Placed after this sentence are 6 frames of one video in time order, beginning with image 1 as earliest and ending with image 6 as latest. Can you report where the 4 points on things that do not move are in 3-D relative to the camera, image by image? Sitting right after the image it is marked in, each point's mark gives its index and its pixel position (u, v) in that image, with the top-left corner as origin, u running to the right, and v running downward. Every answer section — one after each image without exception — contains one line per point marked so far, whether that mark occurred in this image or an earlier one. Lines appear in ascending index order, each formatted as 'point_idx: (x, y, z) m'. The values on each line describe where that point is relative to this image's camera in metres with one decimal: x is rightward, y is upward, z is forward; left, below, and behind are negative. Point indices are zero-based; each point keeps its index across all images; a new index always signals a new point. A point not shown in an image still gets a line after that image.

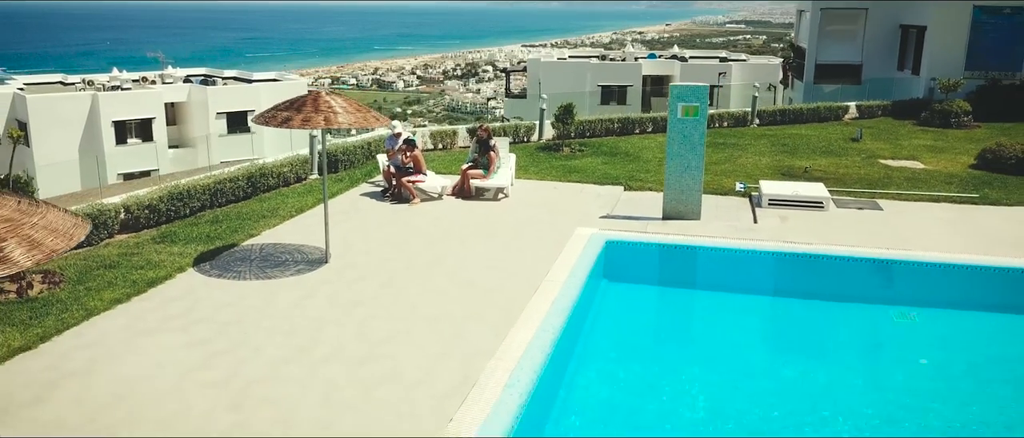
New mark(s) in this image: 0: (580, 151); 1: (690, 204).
0: (+1.5, +1.5, +16.9) m
1: (+2.6, +0.2, +11.9) m
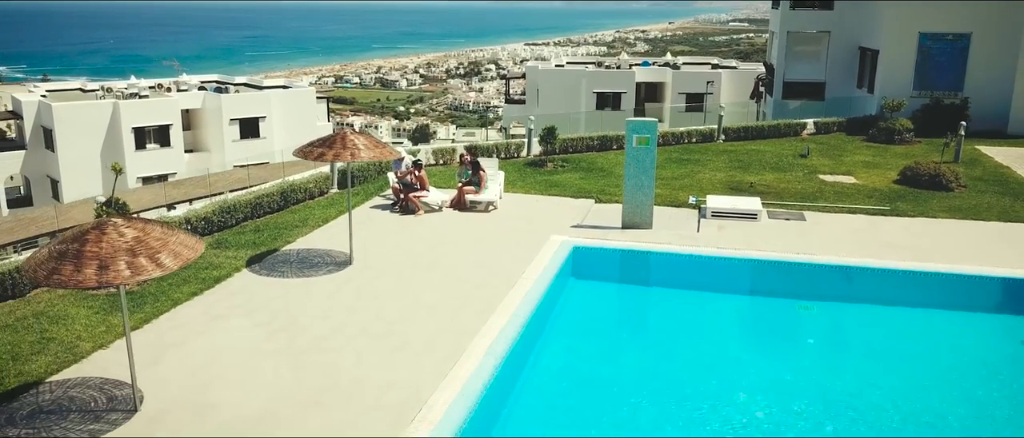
0: (+1.2, +1.3, +19.6) m
1: (+2.4, +0.1, +14.5) m
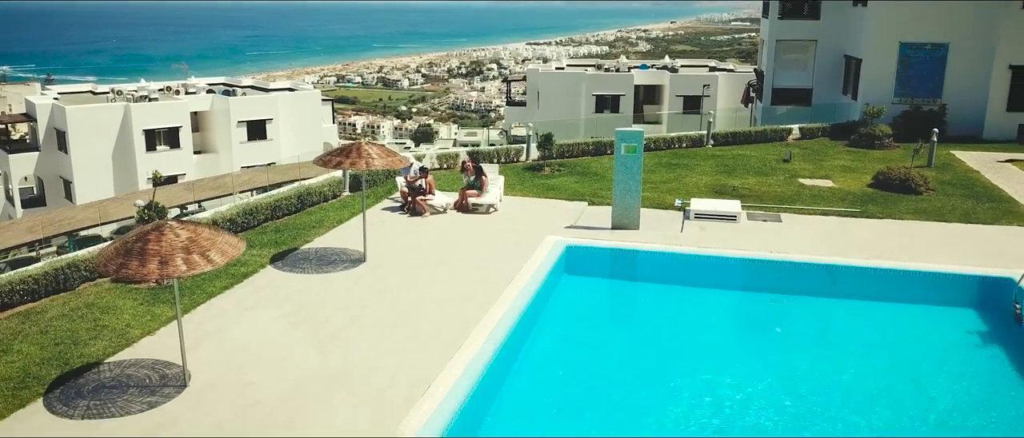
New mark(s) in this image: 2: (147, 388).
0: (+1.2, +1.3, +20.9) m
1: (+2.4, 0.0, +15.8) m
2: (-4.3, -2.0, +9.3) m
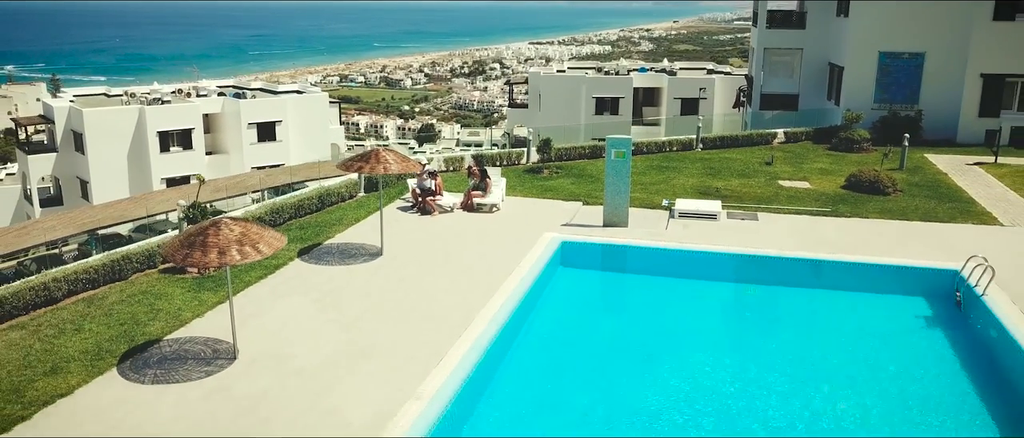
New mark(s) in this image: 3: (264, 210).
0: (+1.3, +1.3, +22.5) m
1: (+2.4, +0.1, +17.5) m
2: (-4.3, -1.9, +10.9) m
3: (-5.3, +0.2, +17.0) m
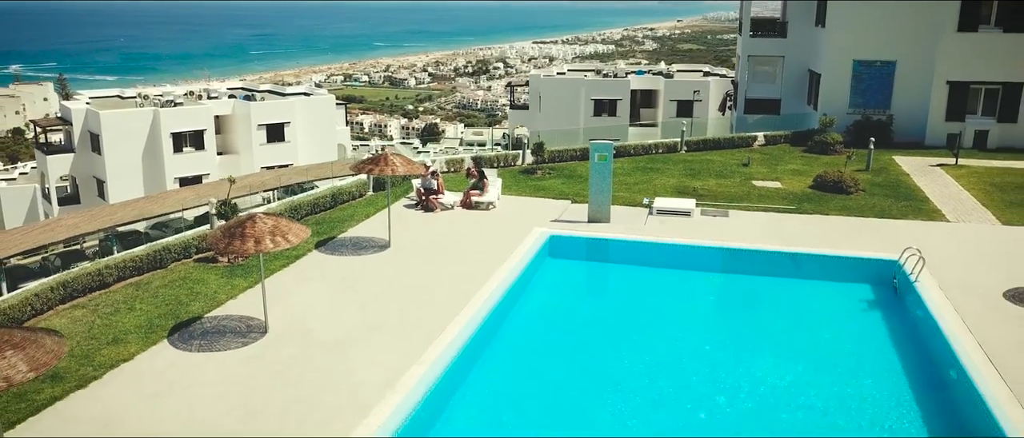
0: (+1.1, +1.4, +24.5) m
1: (+2.3, +0.2, +19.4) m
2: (-4.5, -1.9, +12.9) m
3: (-5.5, +0.3, +18.9) m
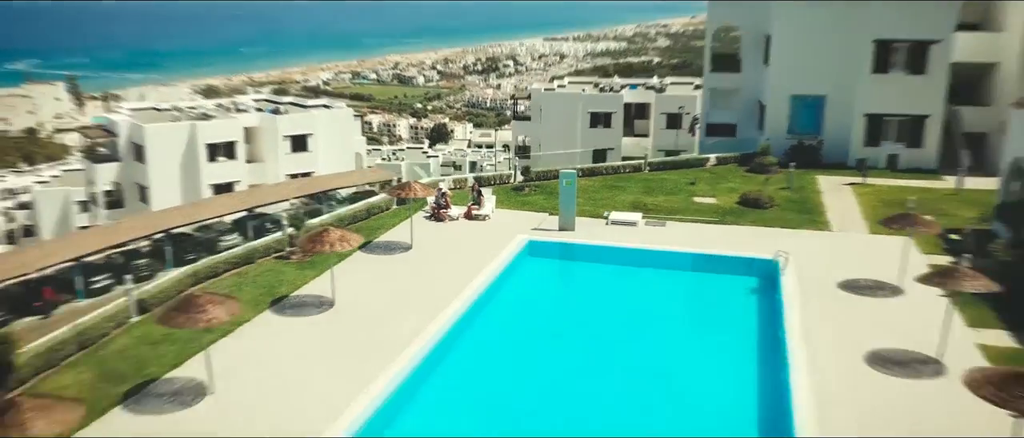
0: (+0.9, +1.1, +30.7) m
1: (+1.9, -0.1, +25.7) m
2: (-4.9, -2.1, +19.2) m
3: (-5.8, 0.0, +25.3) m
